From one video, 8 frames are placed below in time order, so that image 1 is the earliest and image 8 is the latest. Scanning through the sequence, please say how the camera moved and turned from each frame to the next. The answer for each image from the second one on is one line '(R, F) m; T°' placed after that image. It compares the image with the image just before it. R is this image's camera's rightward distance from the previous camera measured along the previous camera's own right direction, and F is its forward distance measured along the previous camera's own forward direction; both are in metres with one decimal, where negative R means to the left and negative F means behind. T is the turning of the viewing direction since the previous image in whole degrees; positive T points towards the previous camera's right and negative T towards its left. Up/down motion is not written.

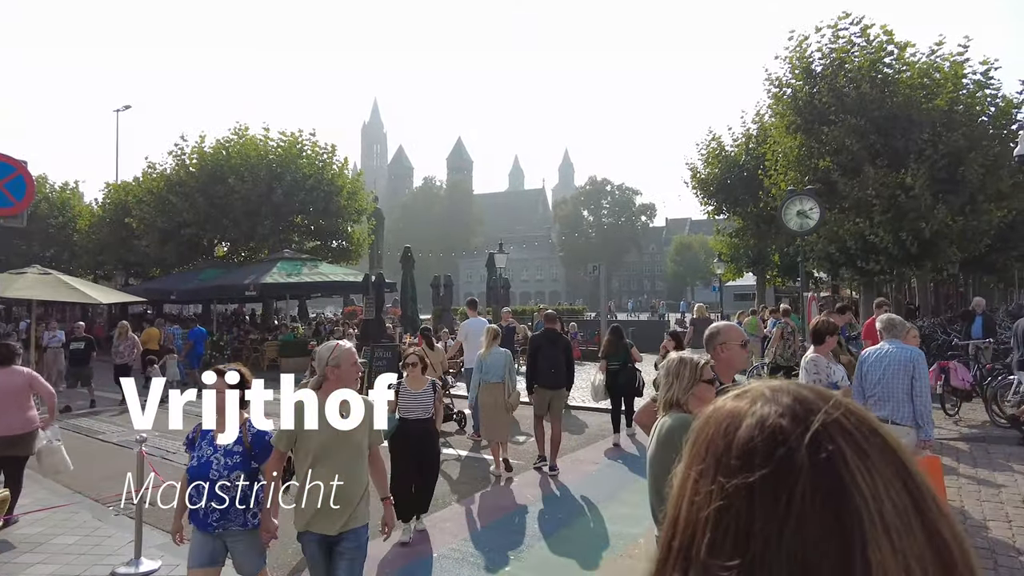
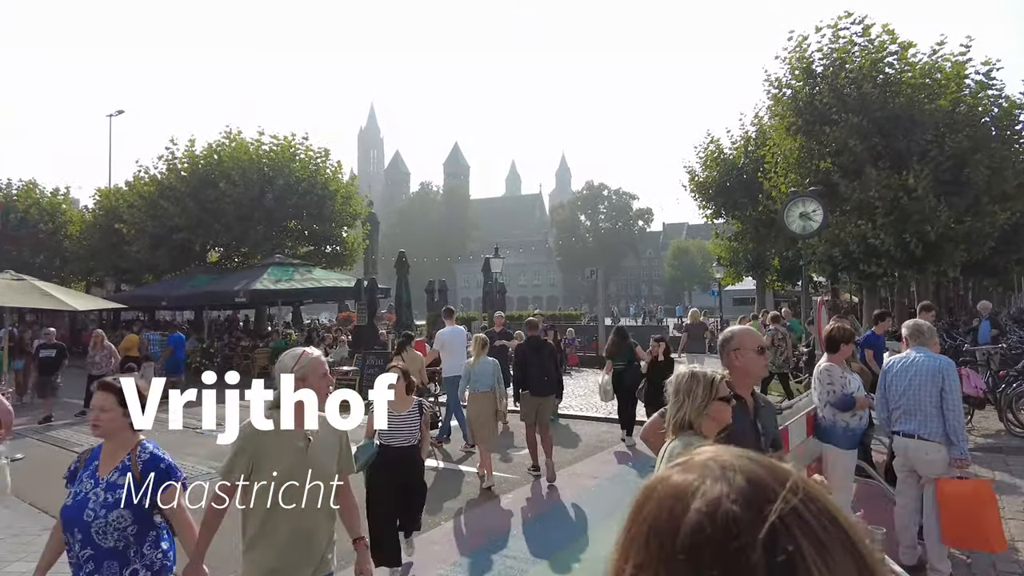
(0.0, +0.4) m; 0°
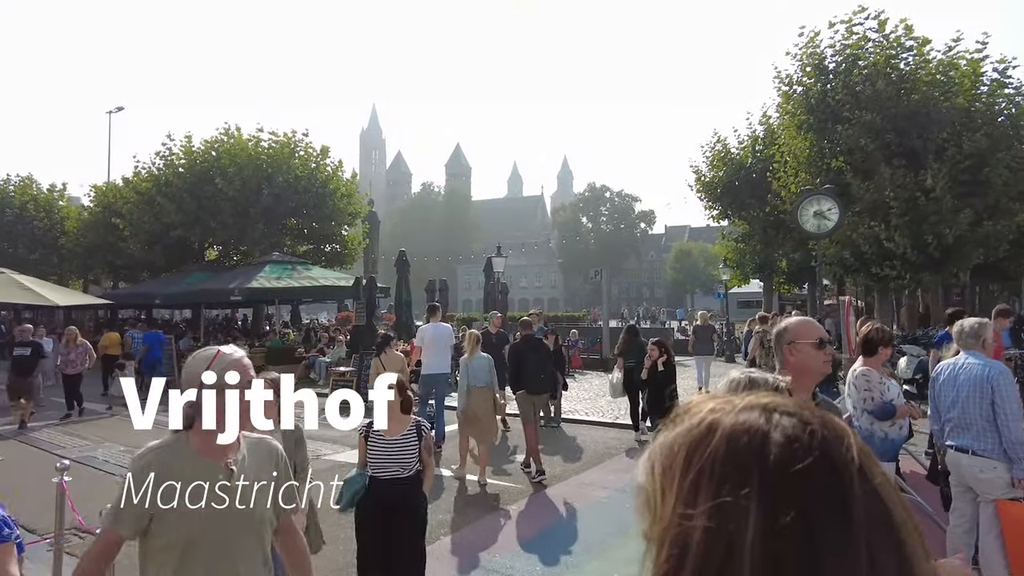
(0.0, +0.5) m; 0°
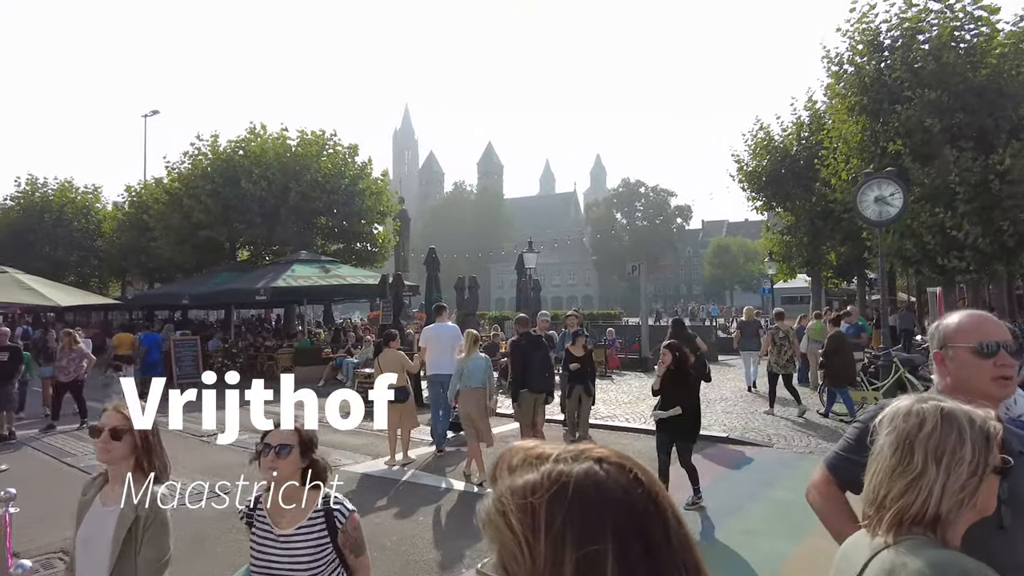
(0.0, +0.8) m; -3°
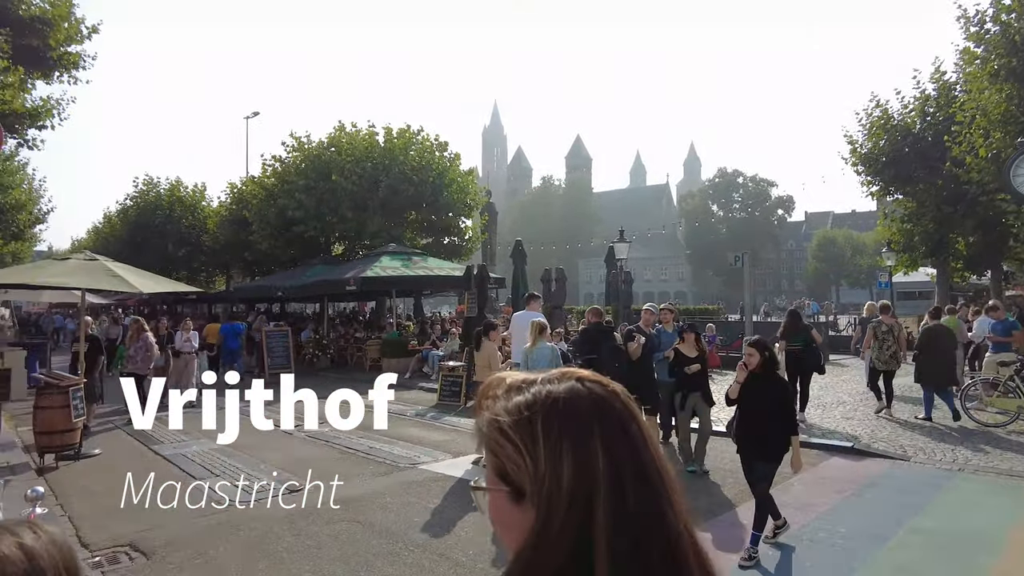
(0.0, +0.7) m; -8°
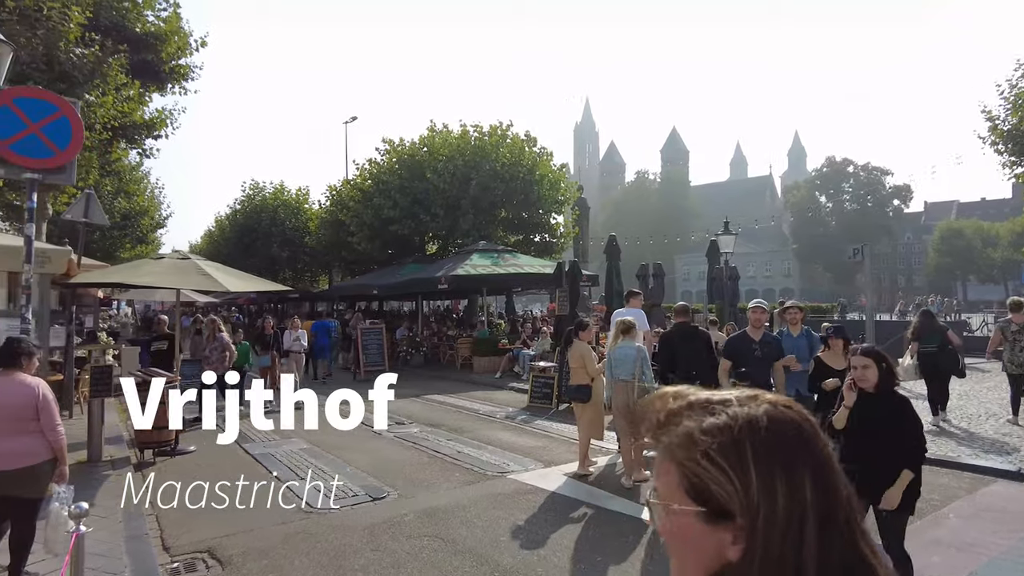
(0.0, +0.6) m; -8°
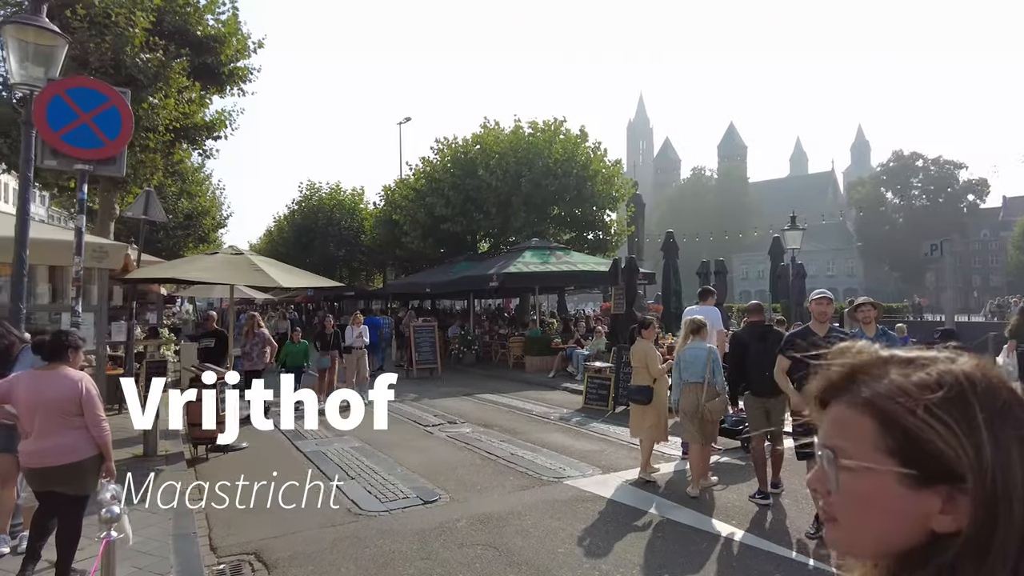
(-0.1, +0.4) m; -4°
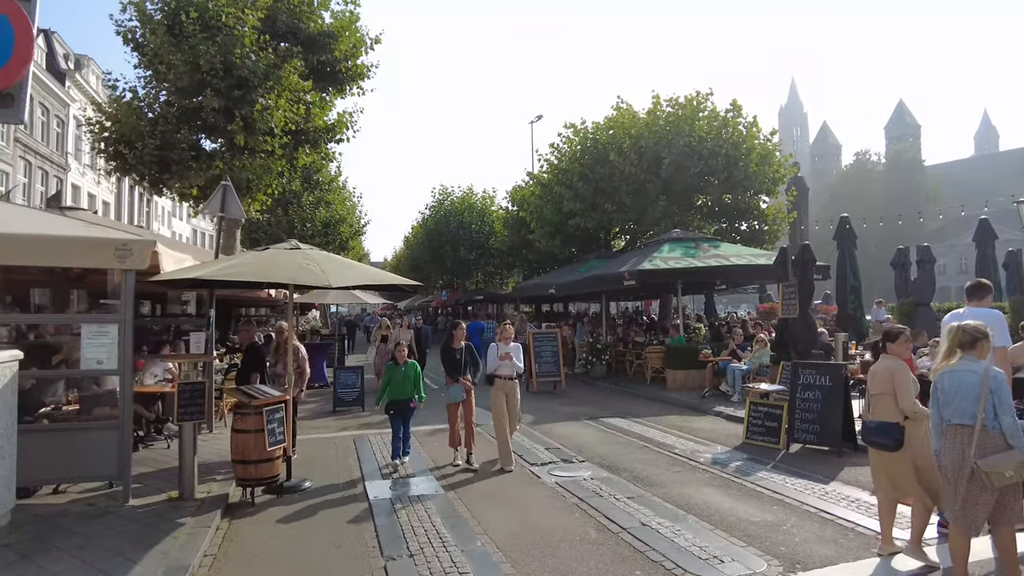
(+0.1, +2.4) m; -12°
